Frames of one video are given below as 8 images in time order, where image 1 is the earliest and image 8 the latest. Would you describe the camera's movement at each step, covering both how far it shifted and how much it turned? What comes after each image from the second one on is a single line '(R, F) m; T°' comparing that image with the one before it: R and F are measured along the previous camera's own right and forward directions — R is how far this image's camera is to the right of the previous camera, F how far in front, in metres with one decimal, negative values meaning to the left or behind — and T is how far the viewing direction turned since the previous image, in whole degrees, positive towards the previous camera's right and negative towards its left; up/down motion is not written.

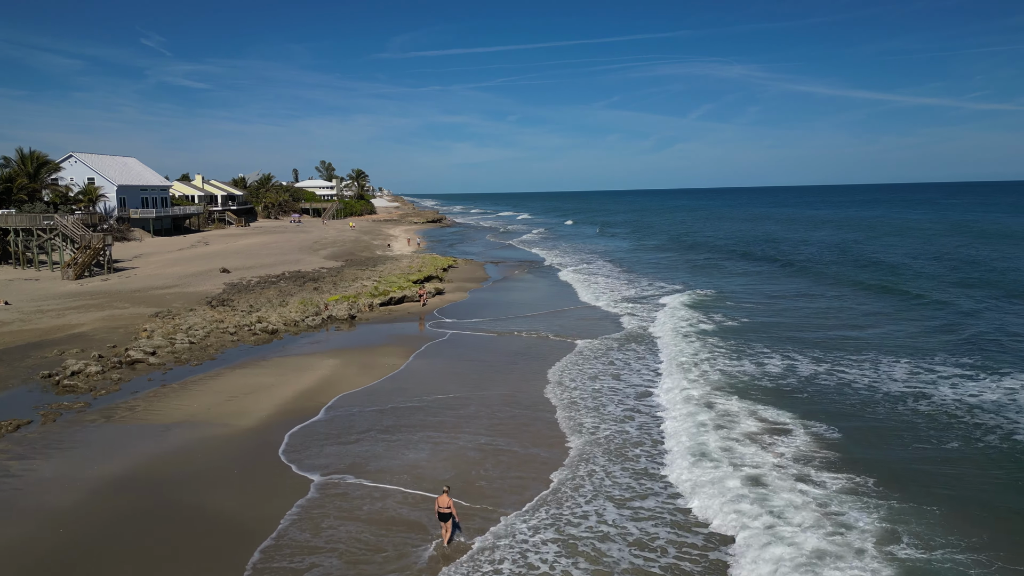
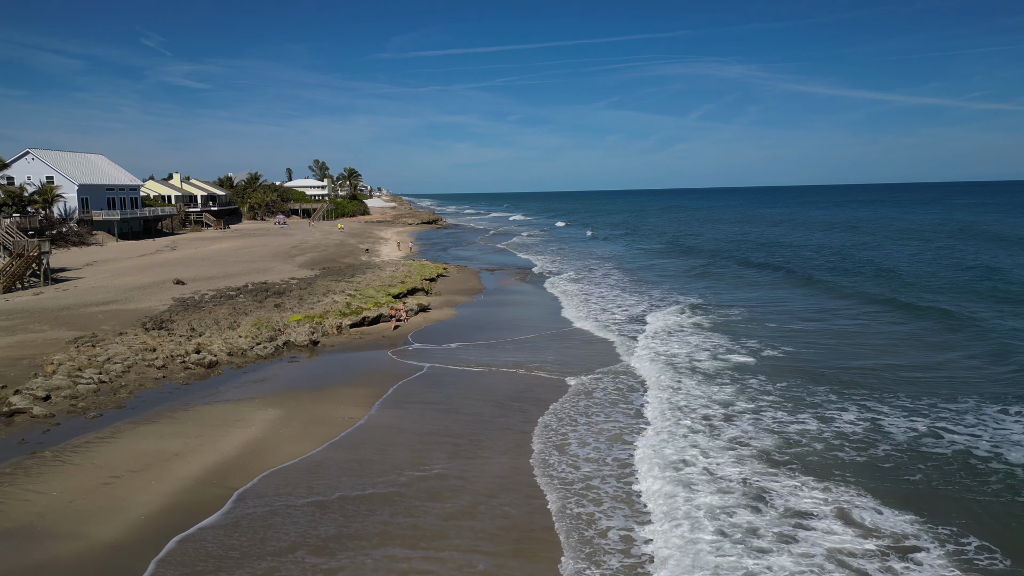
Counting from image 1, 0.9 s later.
(+0.1, +4.5) m; 0°
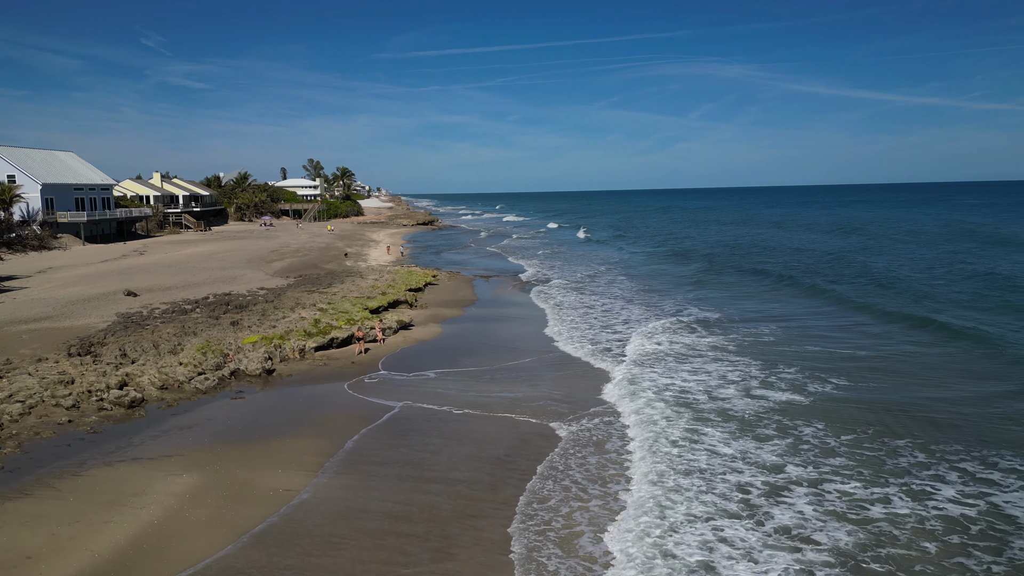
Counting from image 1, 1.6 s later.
(+0.1, +3.5) m; 0°
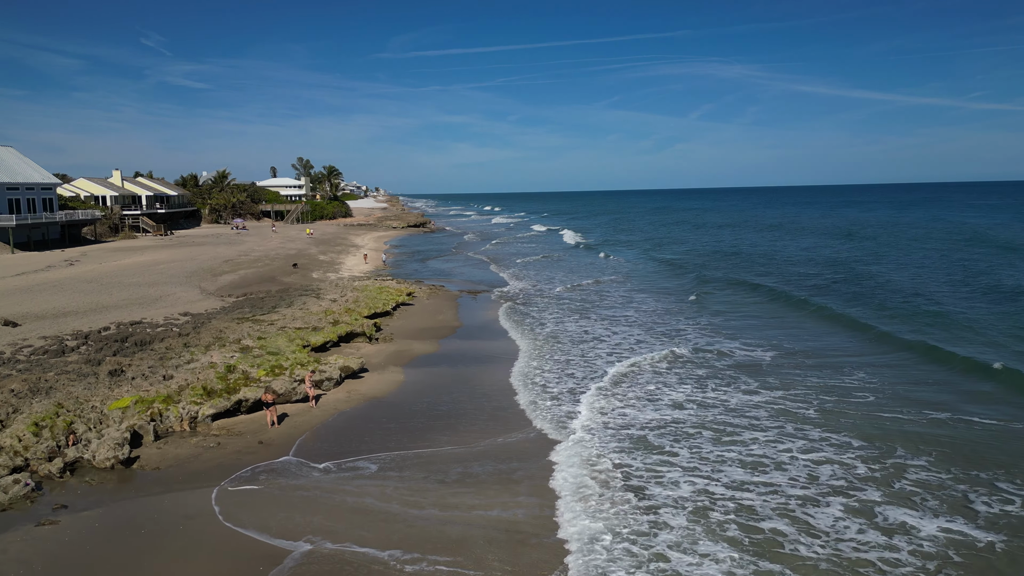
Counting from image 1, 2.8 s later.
(+0.2, +6.0) m; 0°
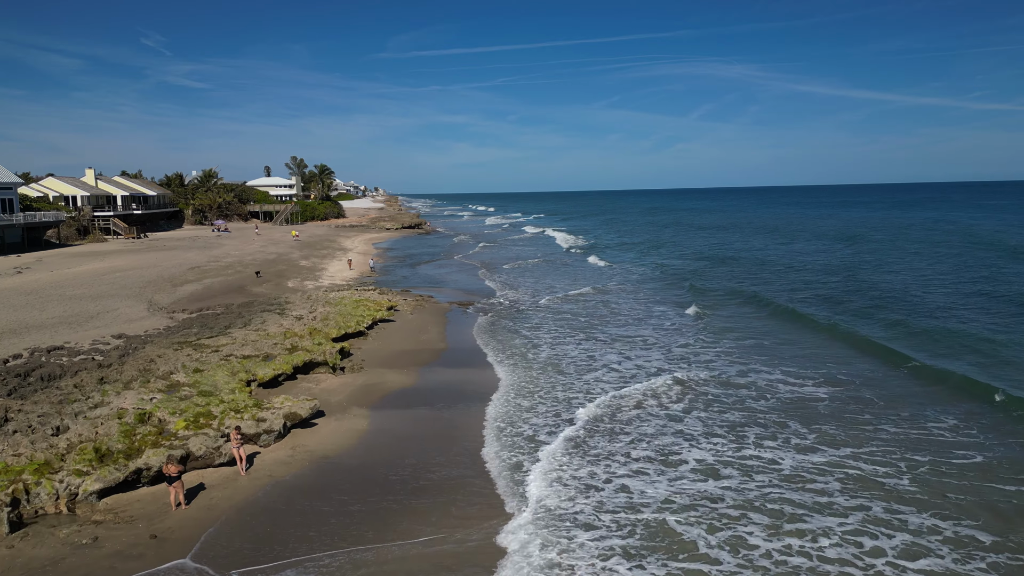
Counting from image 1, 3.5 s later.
(+0.1, +3.5) m; 0°
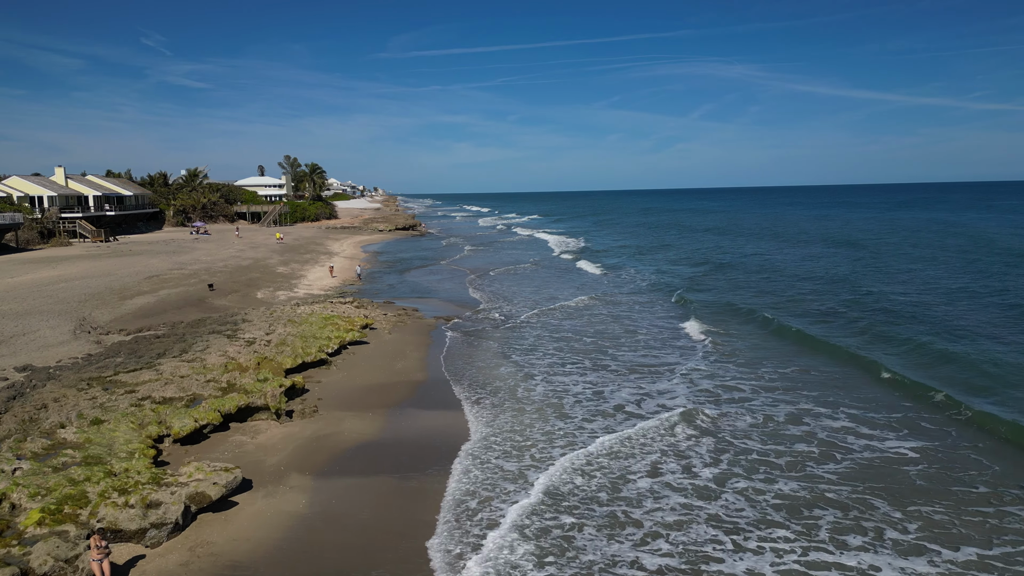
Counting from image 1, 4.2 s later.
(+0.1, +3.4) m; 0°
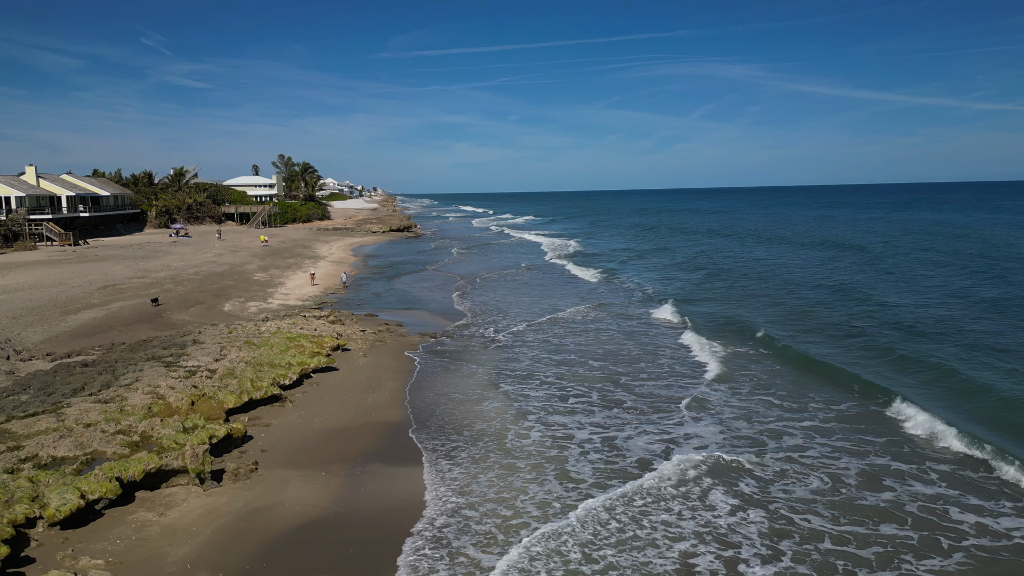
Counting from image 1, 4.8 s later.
(+0.1, +2.9) m; 0°
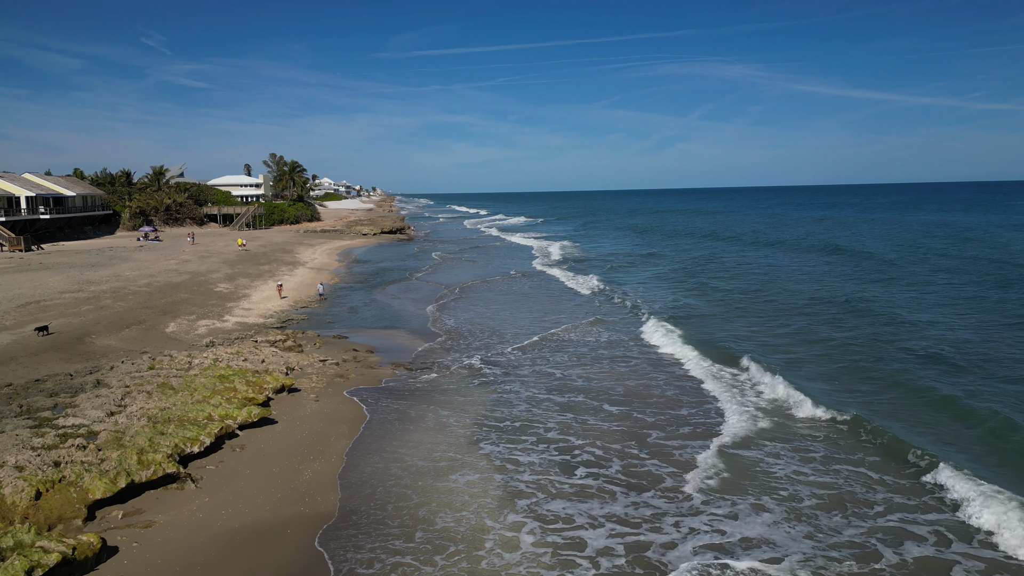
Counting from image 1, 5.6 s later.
(+0.1, +3.9) m; 0°
